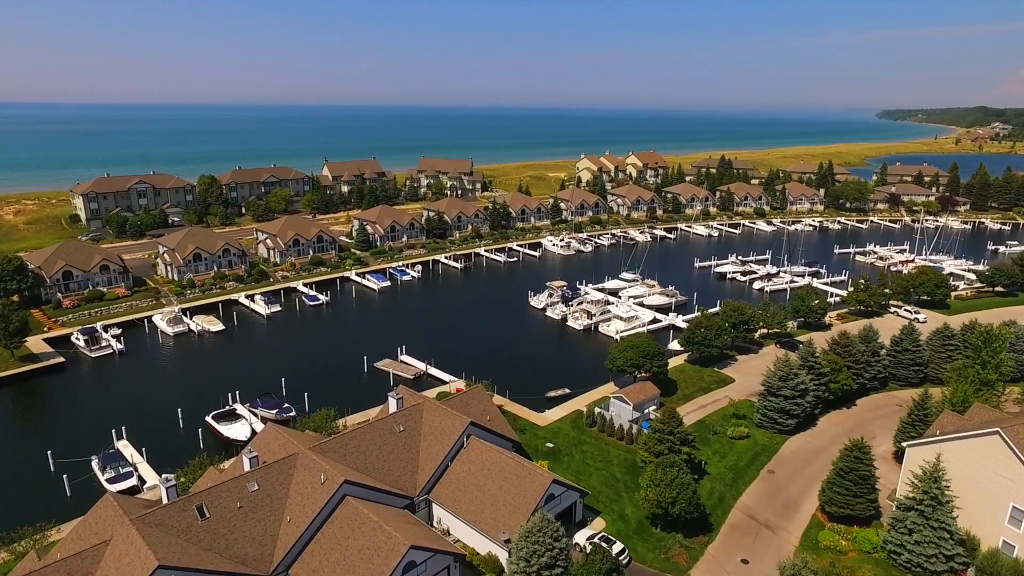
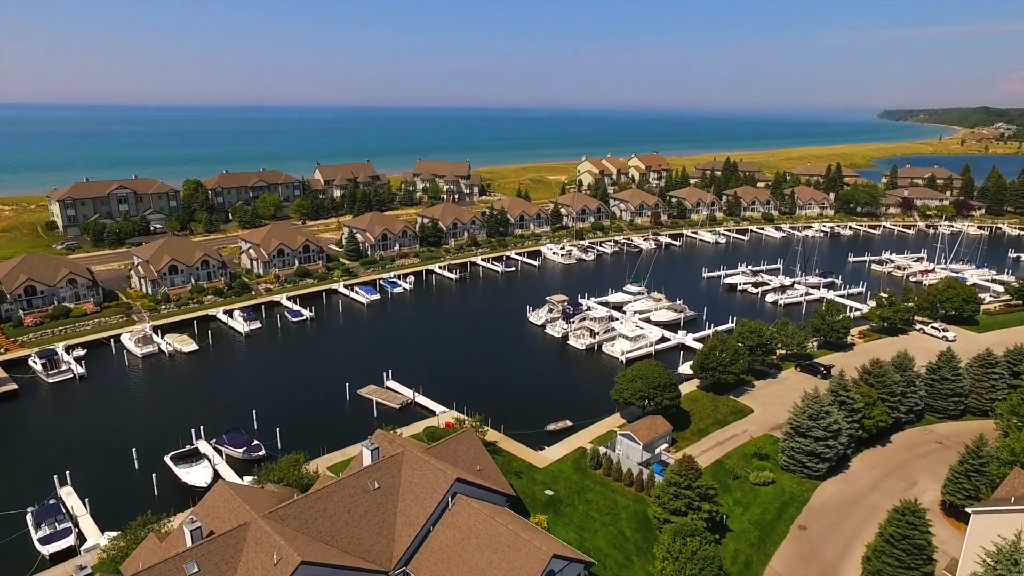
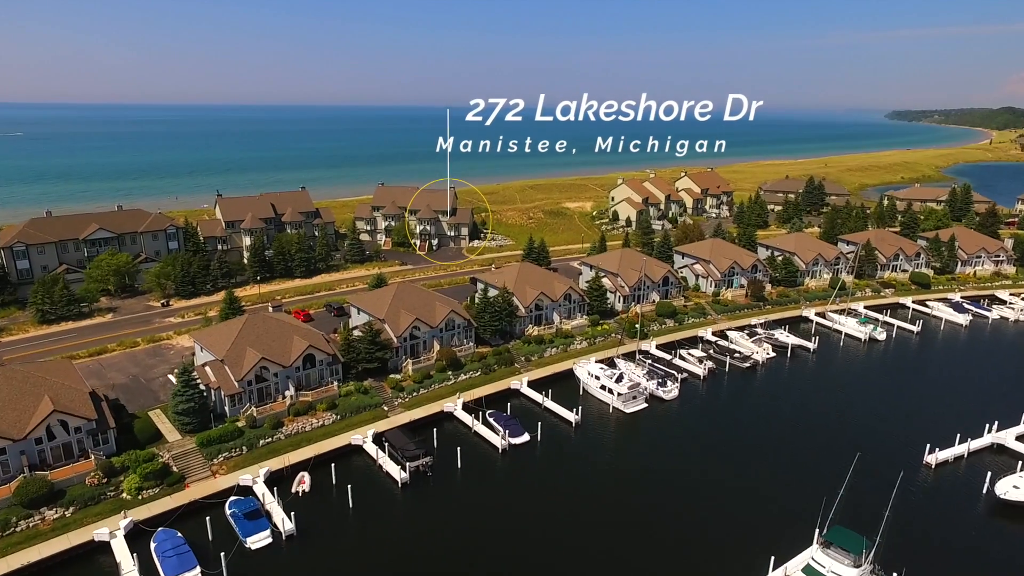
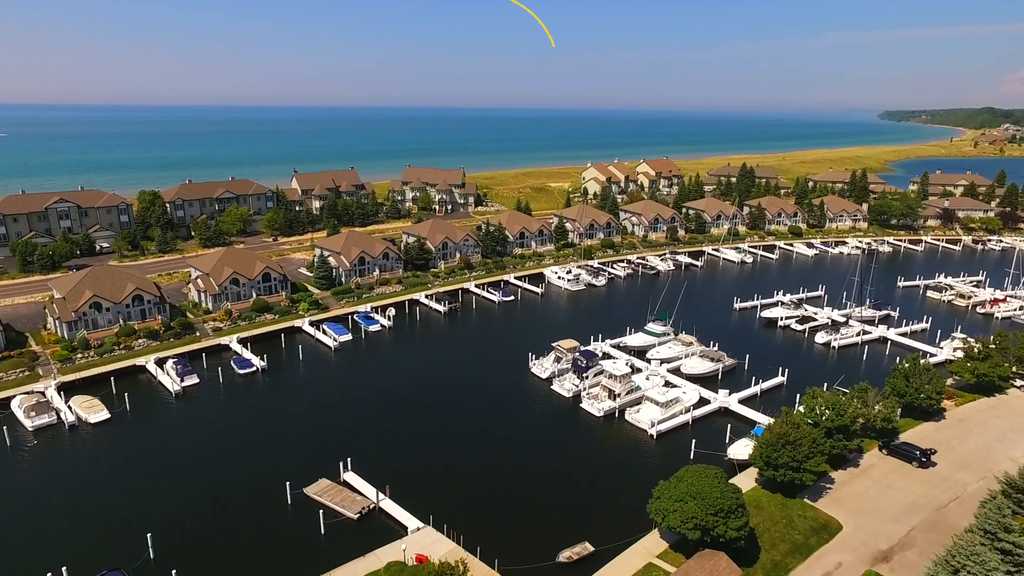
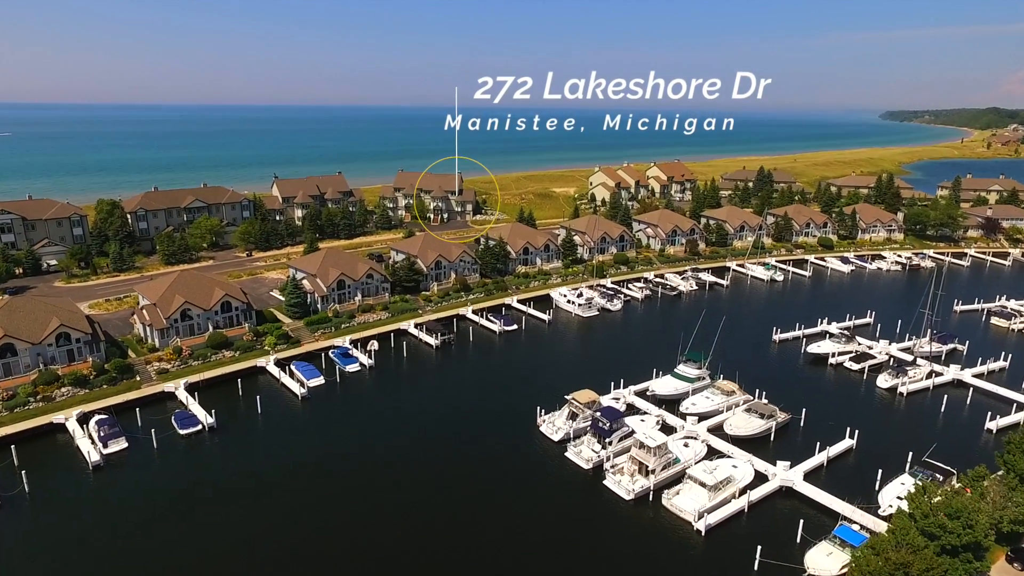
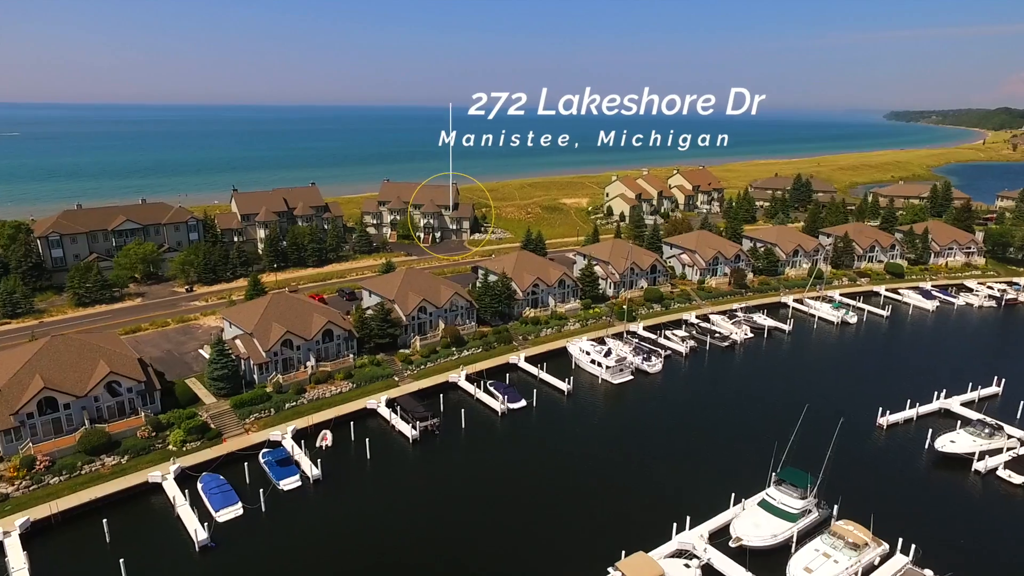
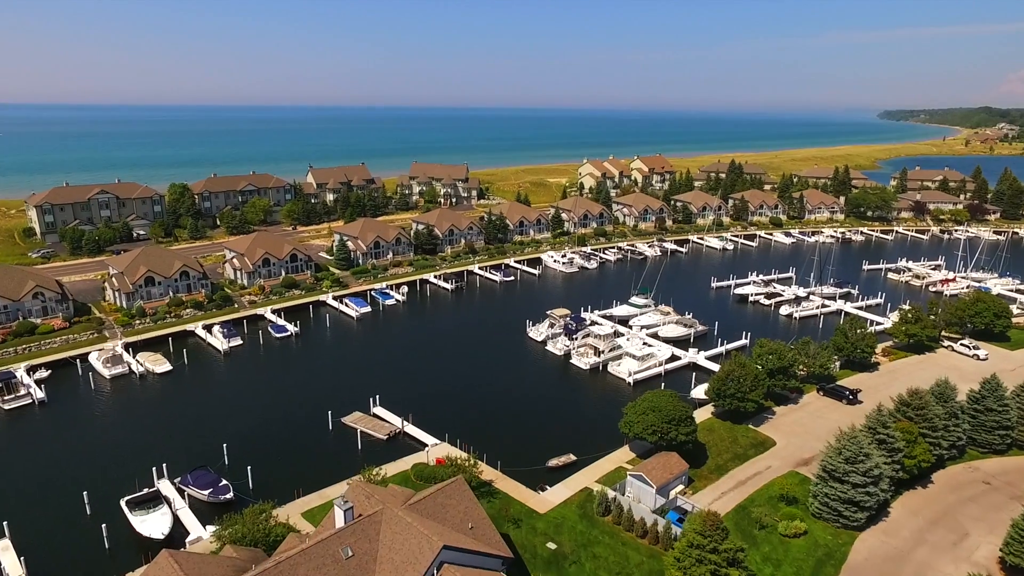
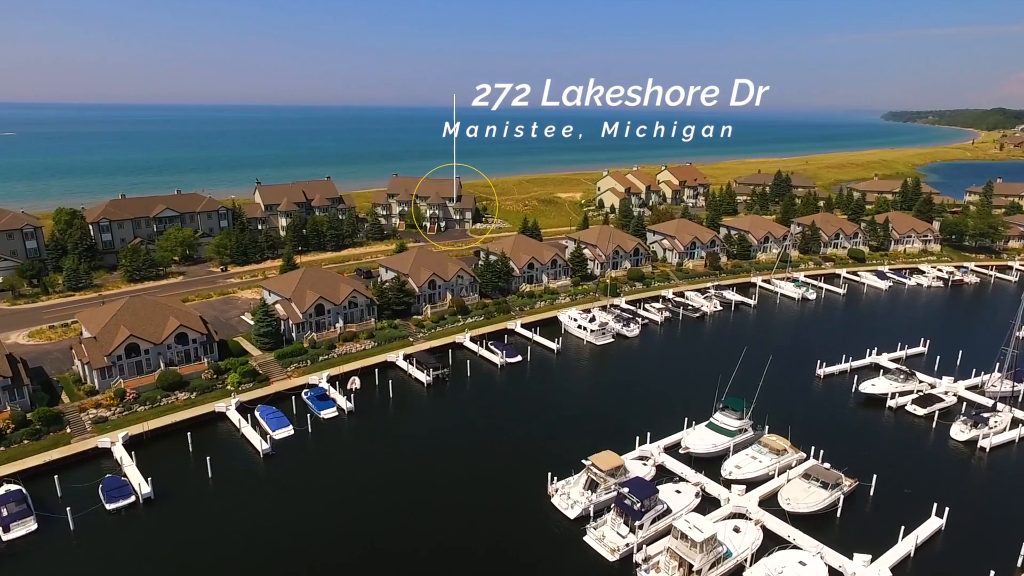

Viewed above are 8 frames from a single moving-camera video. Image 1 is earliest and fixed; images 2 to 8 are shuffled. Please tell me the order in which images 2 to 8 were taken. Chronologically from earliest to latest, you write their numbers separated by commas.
2, 7, 4, 5, 8, 6, 3
